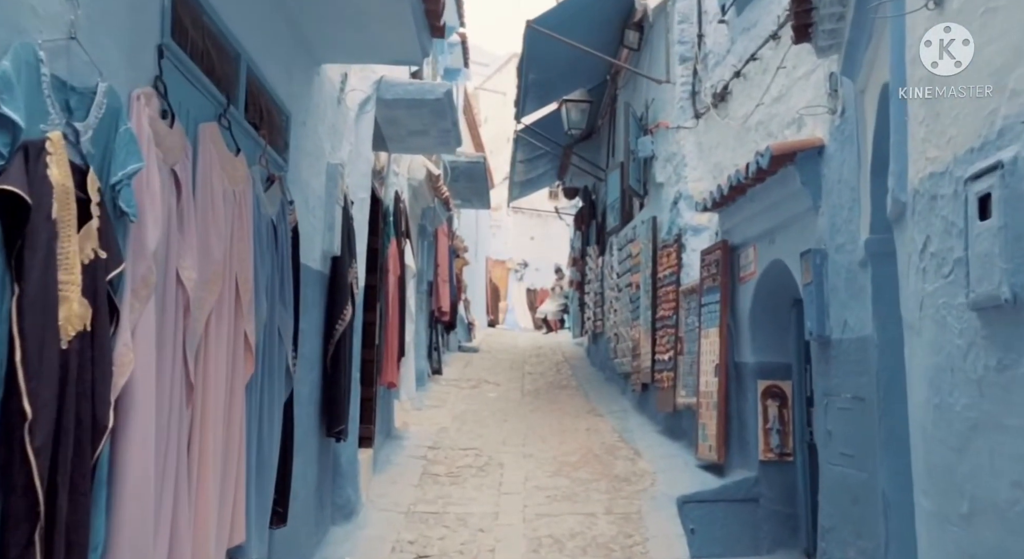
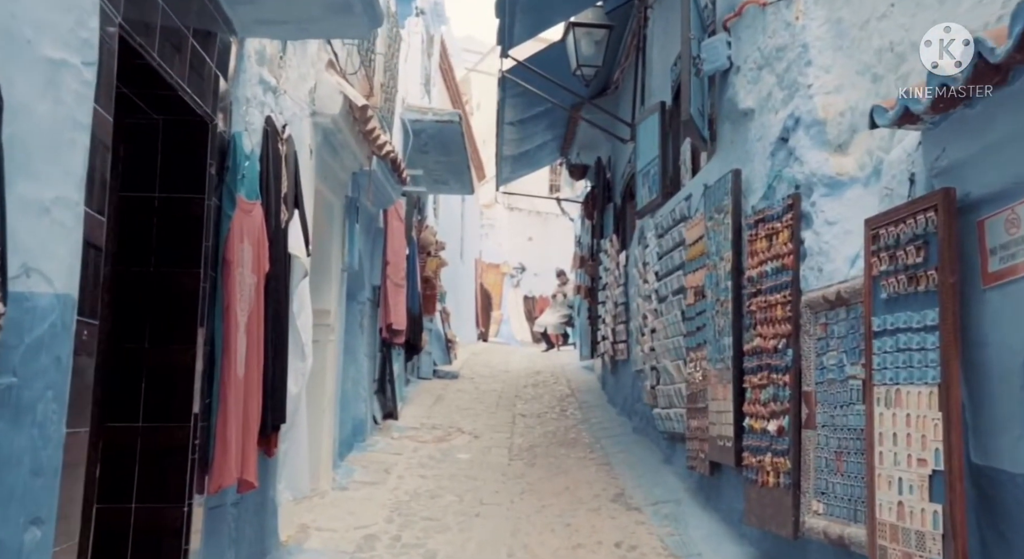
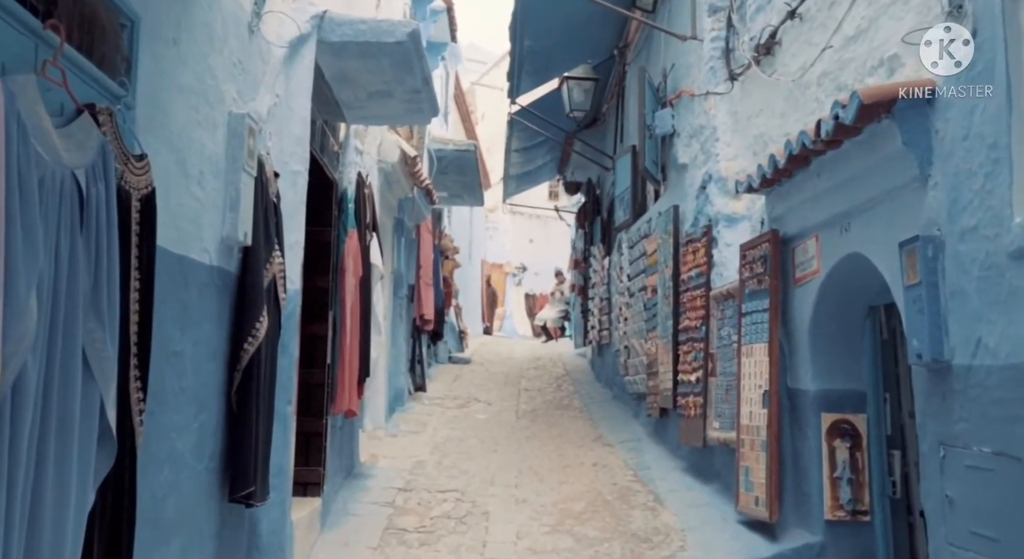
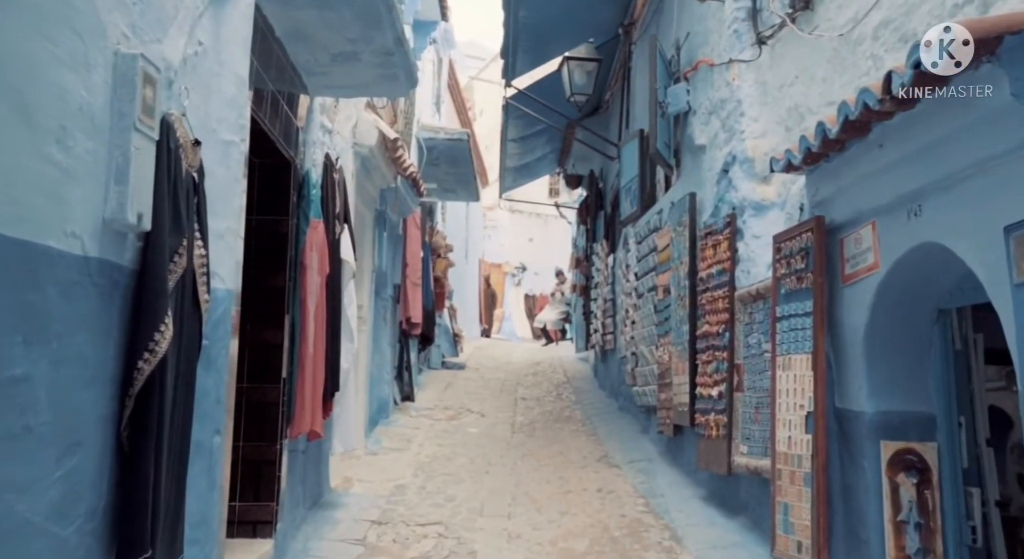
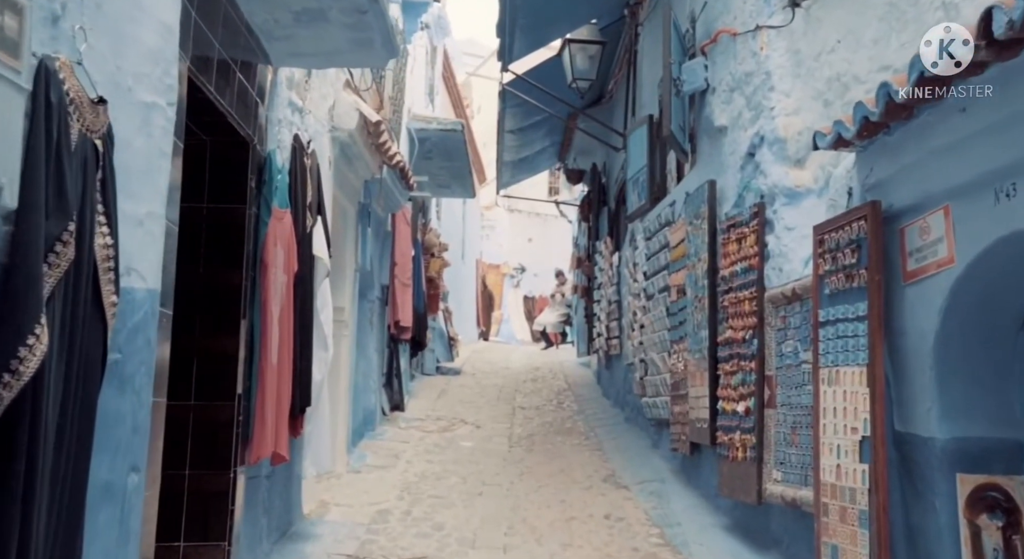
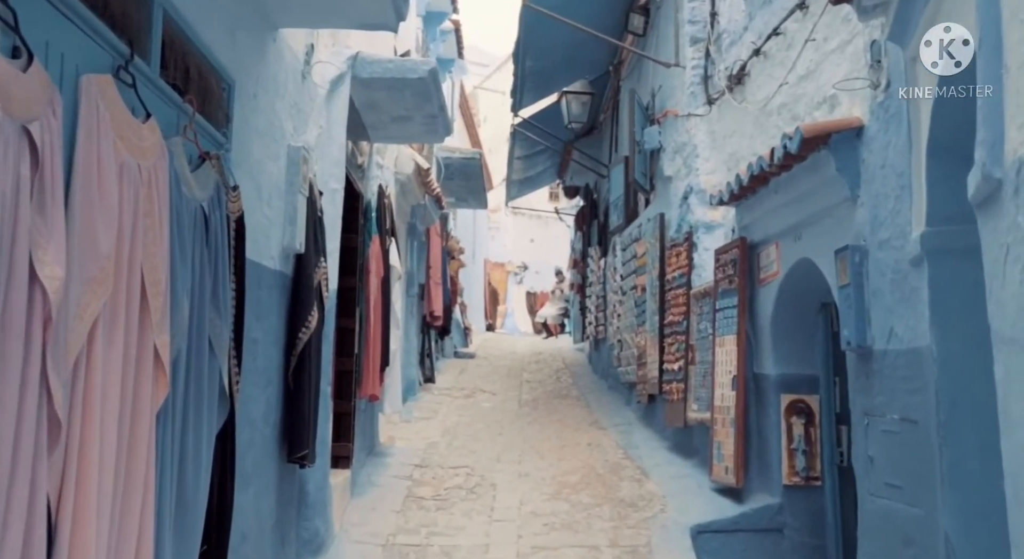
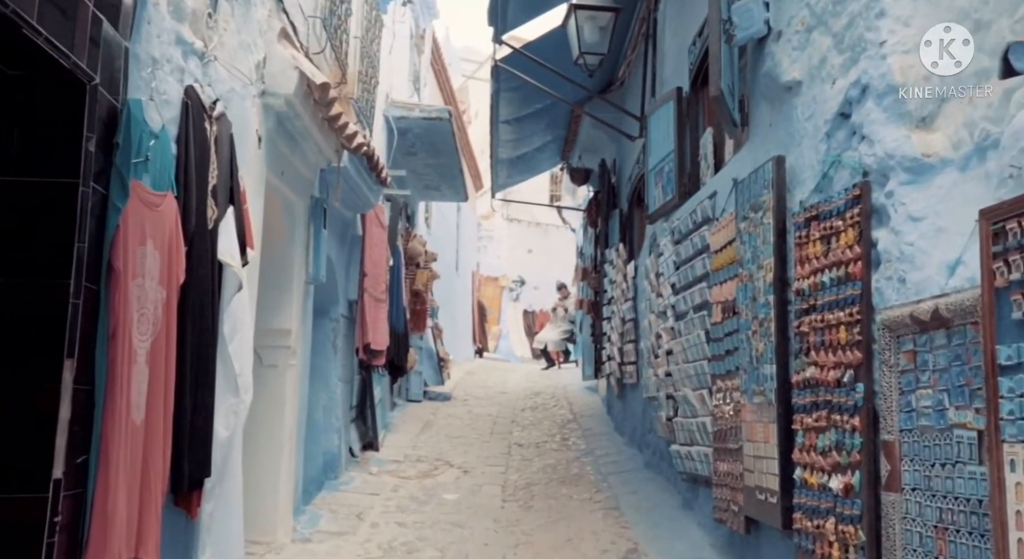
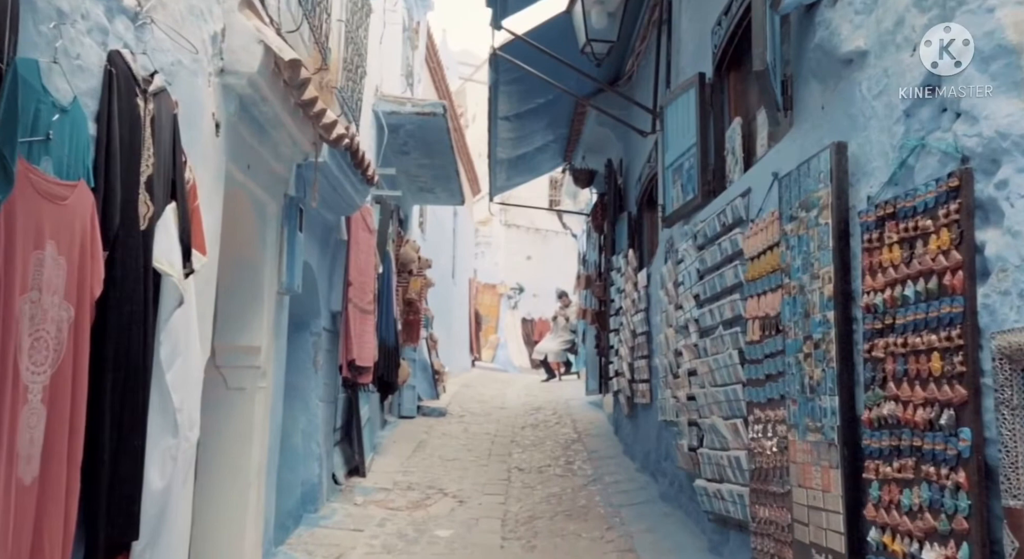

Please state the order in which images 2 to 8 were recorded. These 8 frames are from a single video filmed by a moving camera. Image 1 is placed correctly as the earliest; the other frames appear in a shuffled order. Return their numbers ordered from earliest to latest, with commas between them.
6, 3, 4, 5, 2, 7, 8
